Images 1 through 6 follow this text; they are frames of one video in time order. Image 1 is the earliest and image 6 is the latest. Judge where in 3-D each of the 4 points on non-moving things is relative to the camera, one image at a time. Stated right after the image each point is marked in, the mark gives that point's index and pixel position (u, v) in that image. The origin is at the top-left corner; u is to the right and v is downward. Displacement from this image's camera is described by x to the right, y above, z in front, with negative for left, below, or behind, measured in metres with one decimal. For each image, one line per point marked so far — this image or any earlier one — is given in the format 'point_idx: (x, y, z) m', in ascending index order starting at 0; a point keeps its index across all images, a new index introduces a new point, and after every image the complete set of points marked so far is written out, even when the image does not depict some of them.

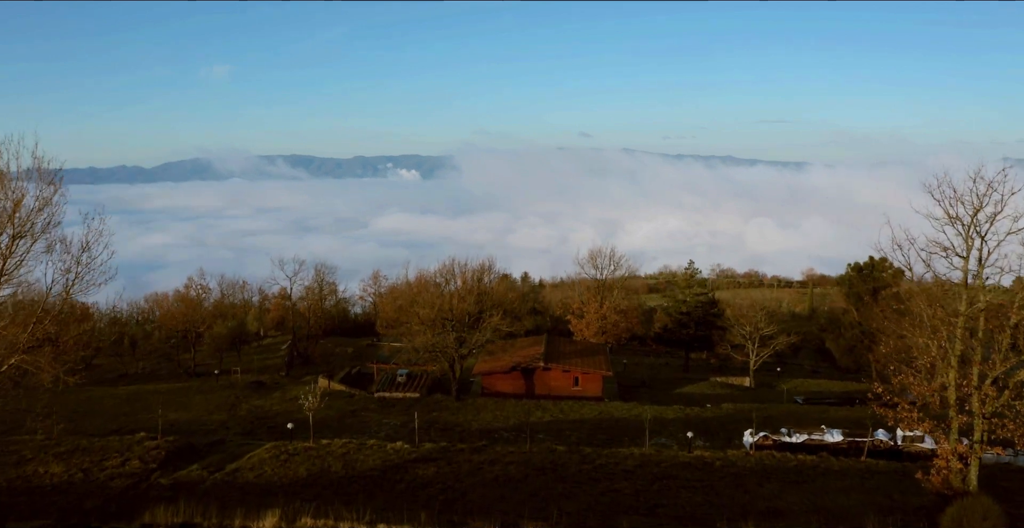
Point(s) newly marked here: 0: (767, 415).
0: (+7.1, -4.2, +18.1) m
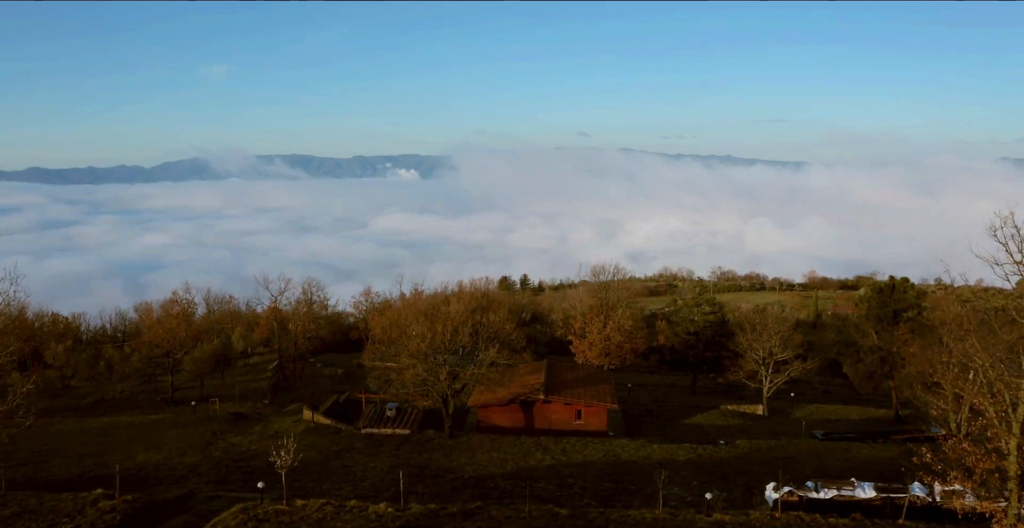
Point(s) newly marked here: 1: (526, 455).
0: (+7.0, -4.9, +16.8) m
1: (+0.3, -4.6, +15.9) m
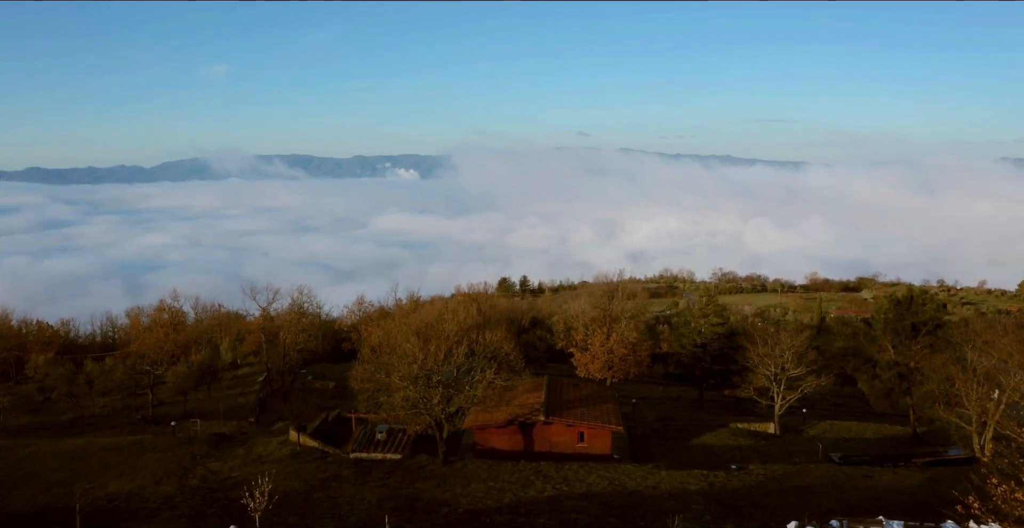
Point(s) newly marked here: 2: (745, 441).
0: (+7.0, -5.2, +15.7) m
1: (+0.3, -5.0, +14.8) m
2: (+7.0, -5.3, +19.8) m
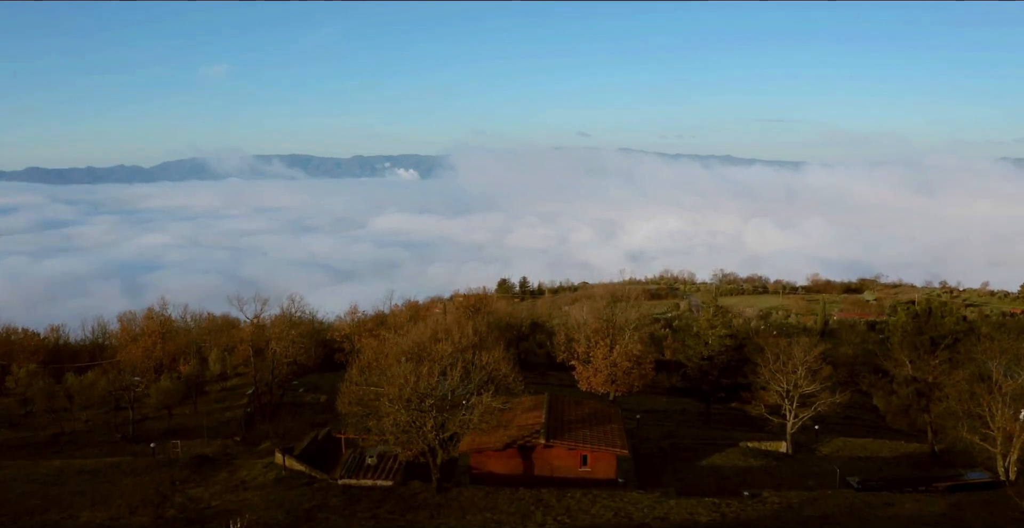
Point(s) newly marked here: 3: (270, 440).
0: (+6.9, -5.6, +14.7) m
1: (+0.3, -5.3, +13.8) m
2: (+7.0, -5.7, +18.8) m
3: (-7.2, -5.3, +19.6) m
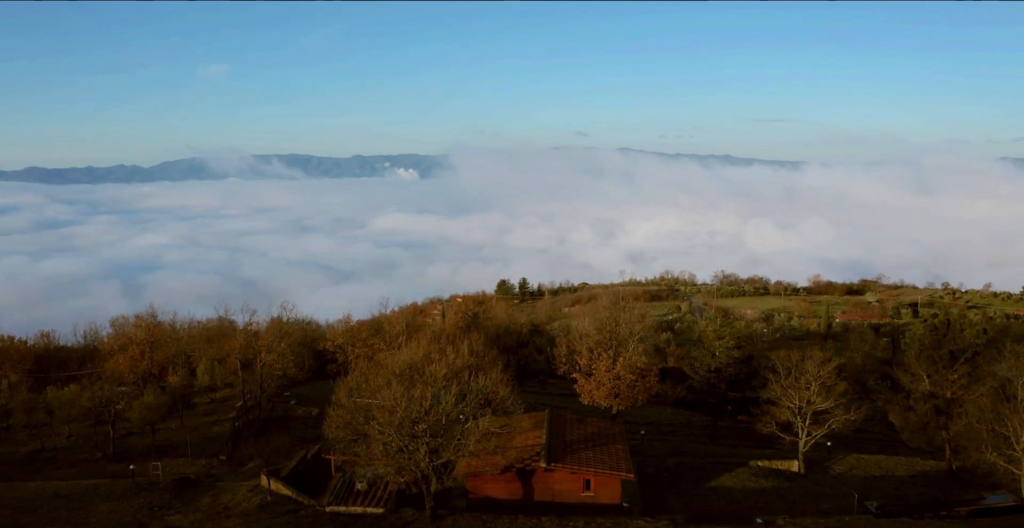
0: (+6.9, -5.9, +13.8) m
1: (+0.2, -5.6, +12.9) m
2: (+7.0, -6.0, +17.9) m
3: (-7.3, -5.6, +18.7) m
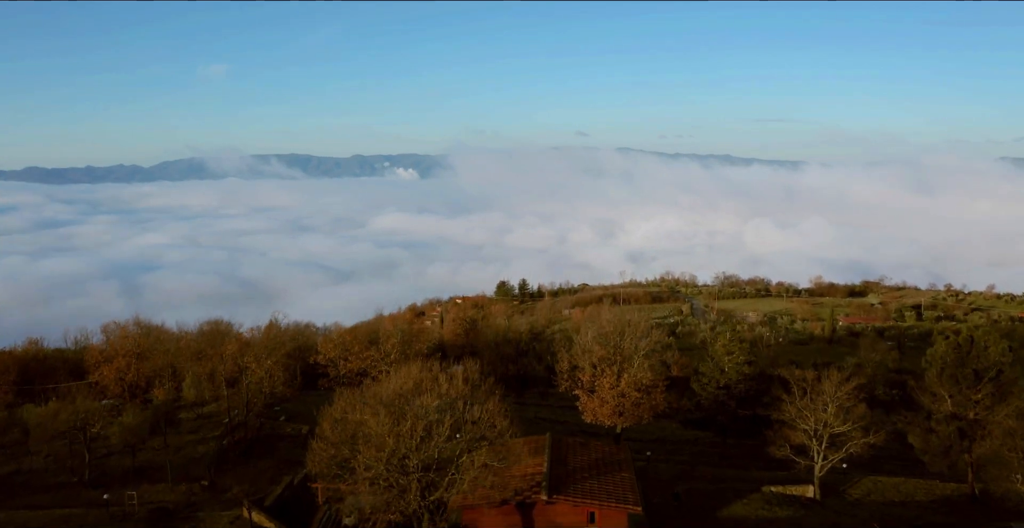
0: (+6.9, -6.3, +12.8) m
1: (+0.2, -6.0, +11.8) m
2: (+6.9, -6.3, +16.8) m
3: (-7.3, -6.0, +17.6) m
